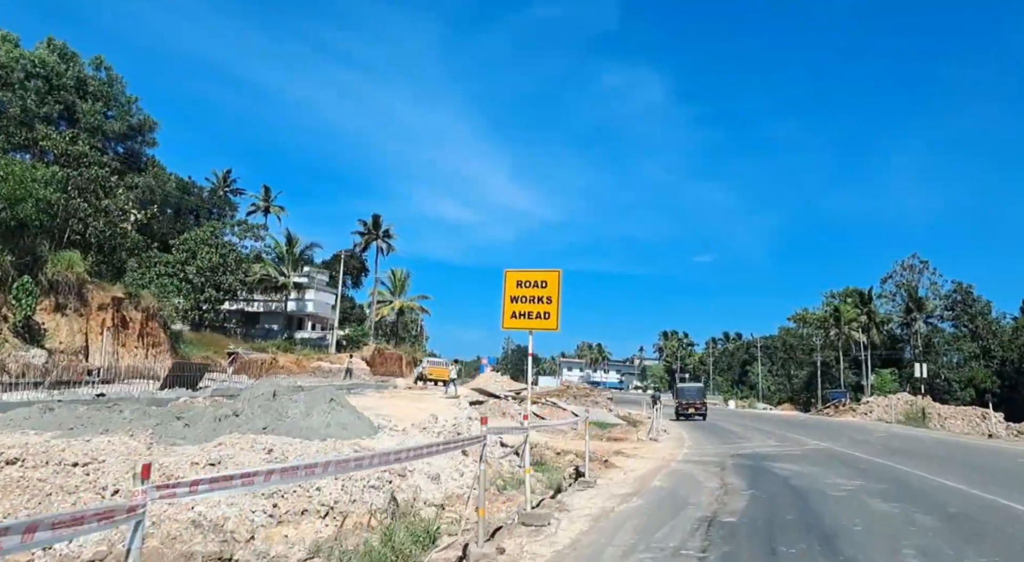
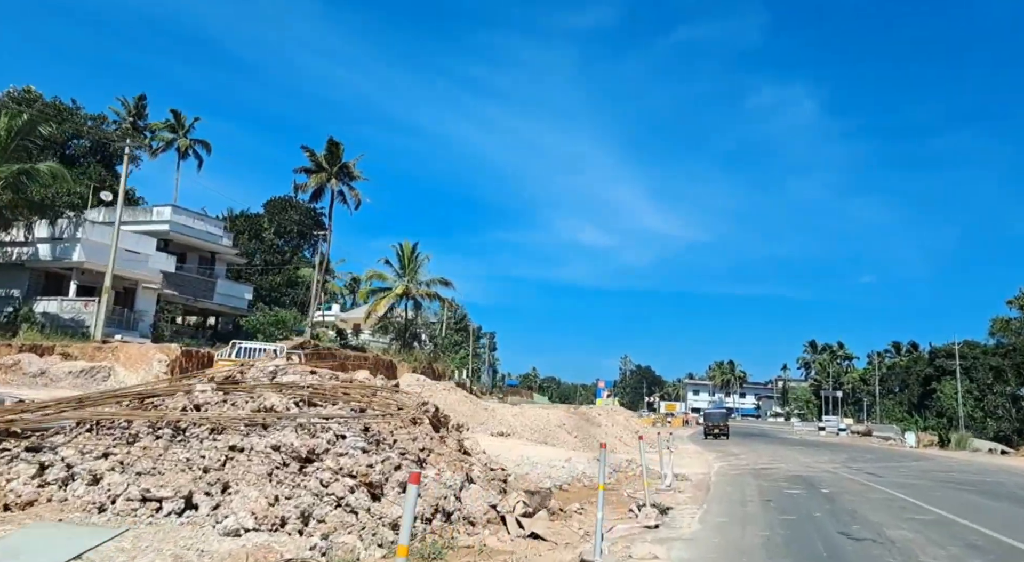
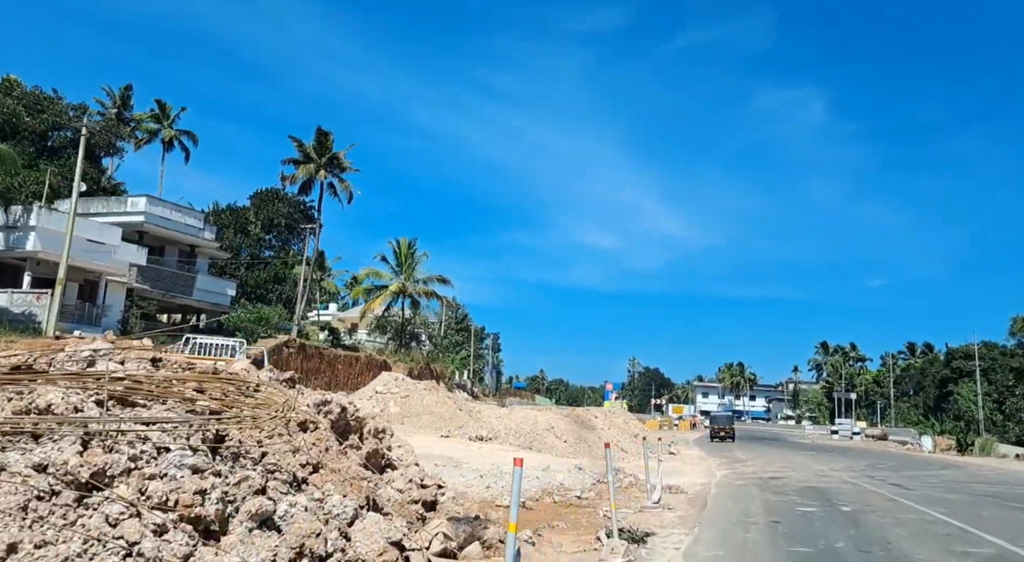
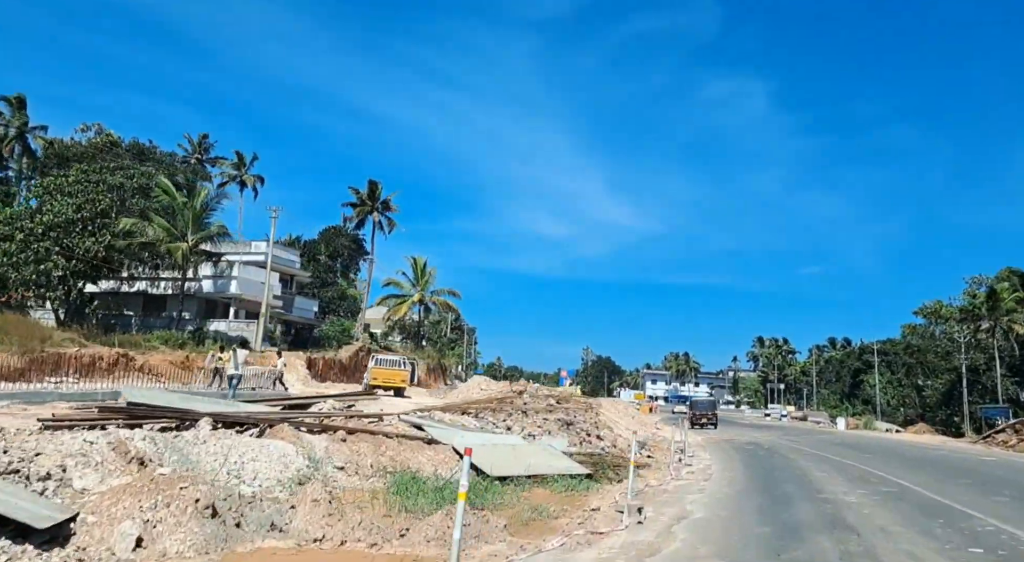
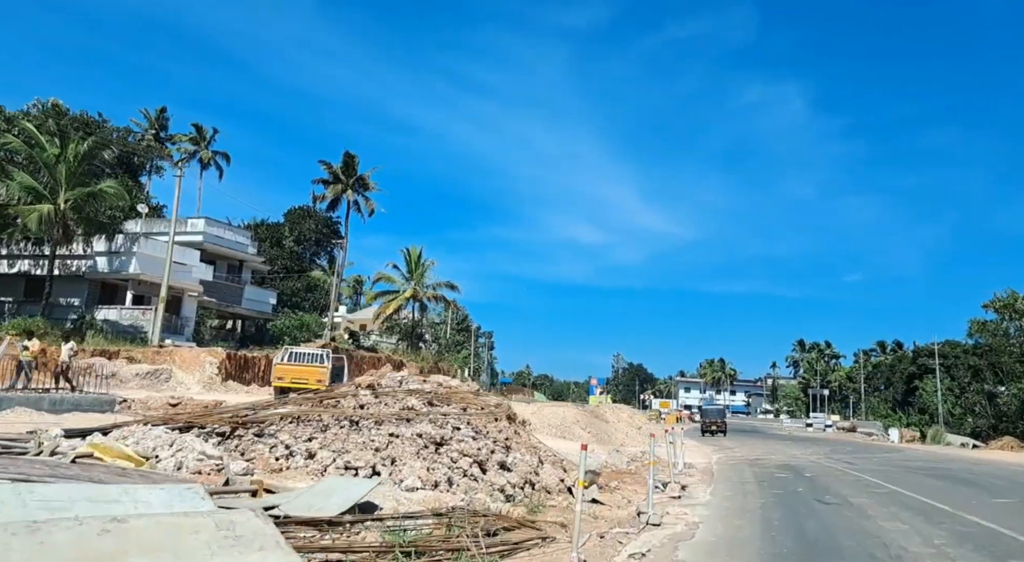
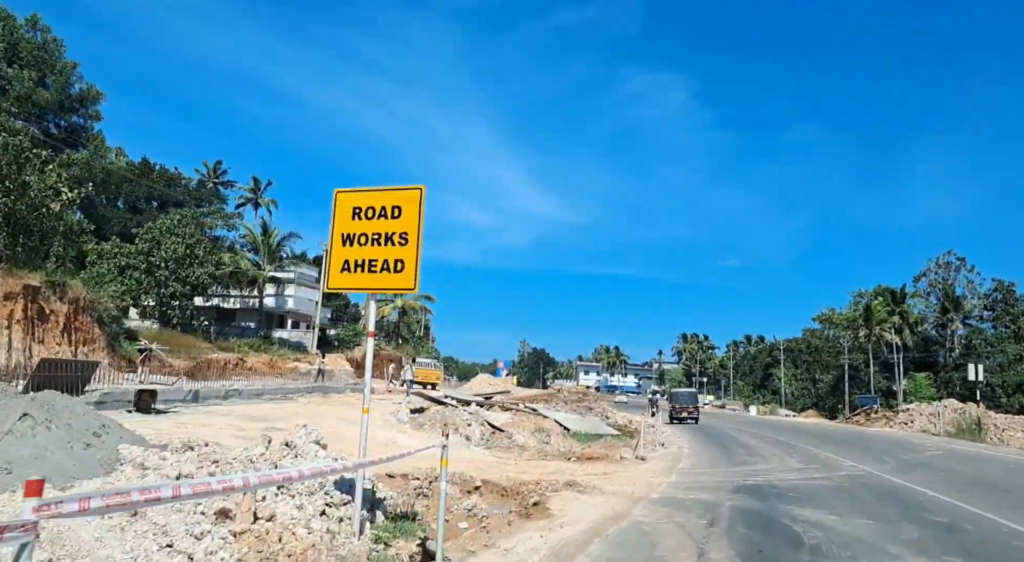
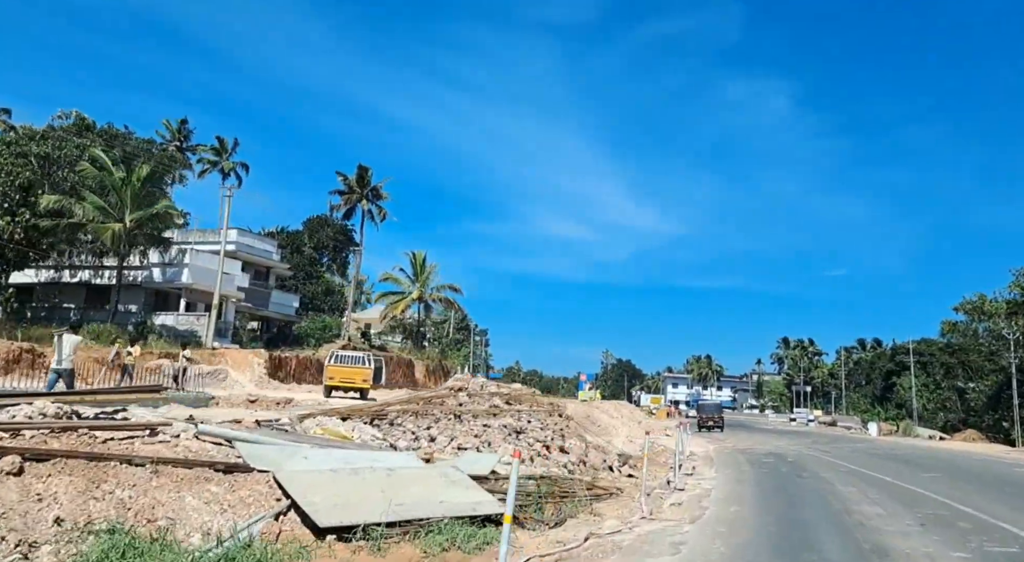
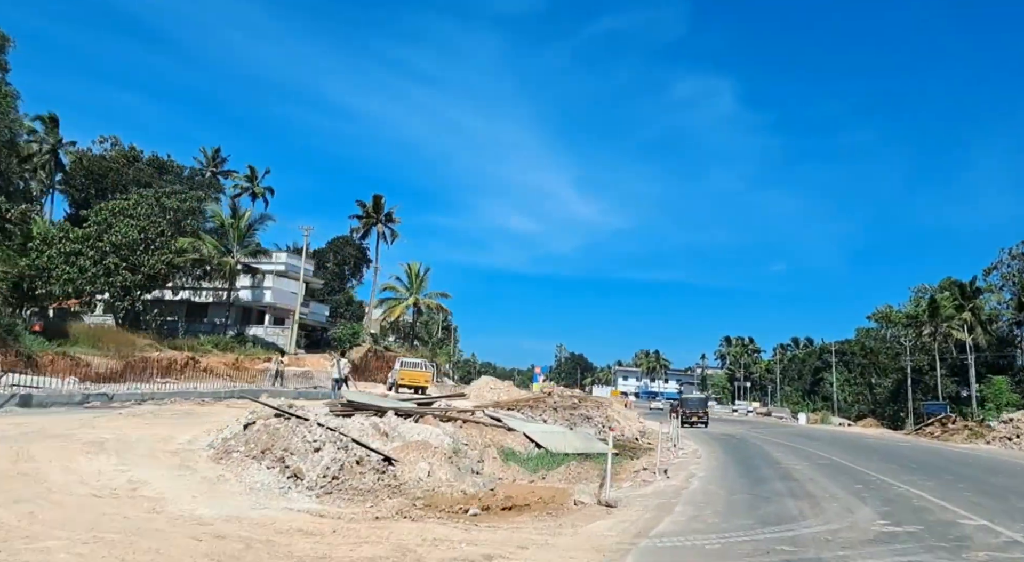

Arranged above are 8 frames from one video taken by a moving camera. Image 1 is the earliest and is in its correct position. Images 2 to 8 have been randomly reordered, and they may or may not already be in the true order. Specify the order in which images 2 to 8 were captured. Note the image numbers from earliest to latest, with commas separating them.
6, 8, 4, 7, 5, 2, 3
